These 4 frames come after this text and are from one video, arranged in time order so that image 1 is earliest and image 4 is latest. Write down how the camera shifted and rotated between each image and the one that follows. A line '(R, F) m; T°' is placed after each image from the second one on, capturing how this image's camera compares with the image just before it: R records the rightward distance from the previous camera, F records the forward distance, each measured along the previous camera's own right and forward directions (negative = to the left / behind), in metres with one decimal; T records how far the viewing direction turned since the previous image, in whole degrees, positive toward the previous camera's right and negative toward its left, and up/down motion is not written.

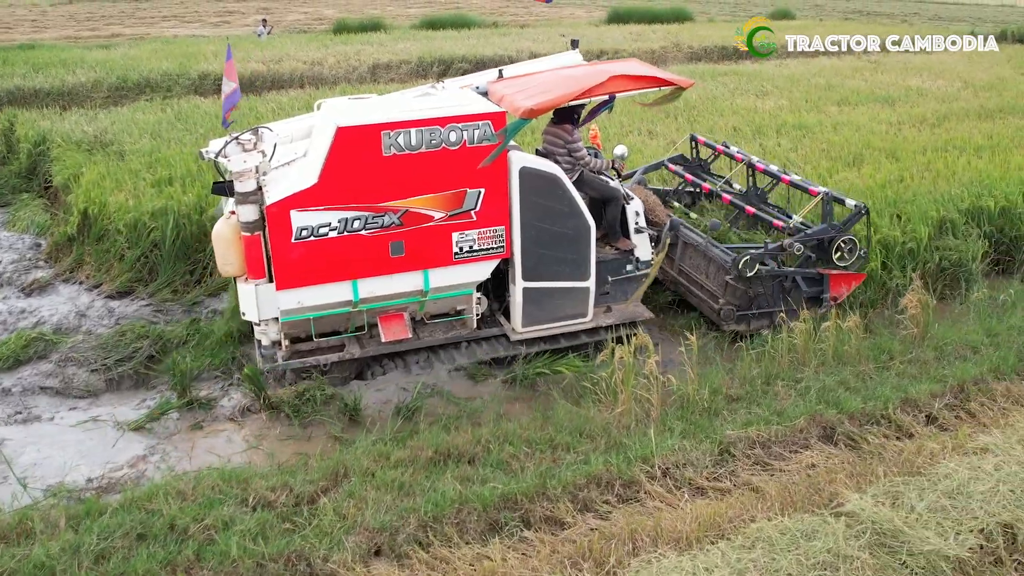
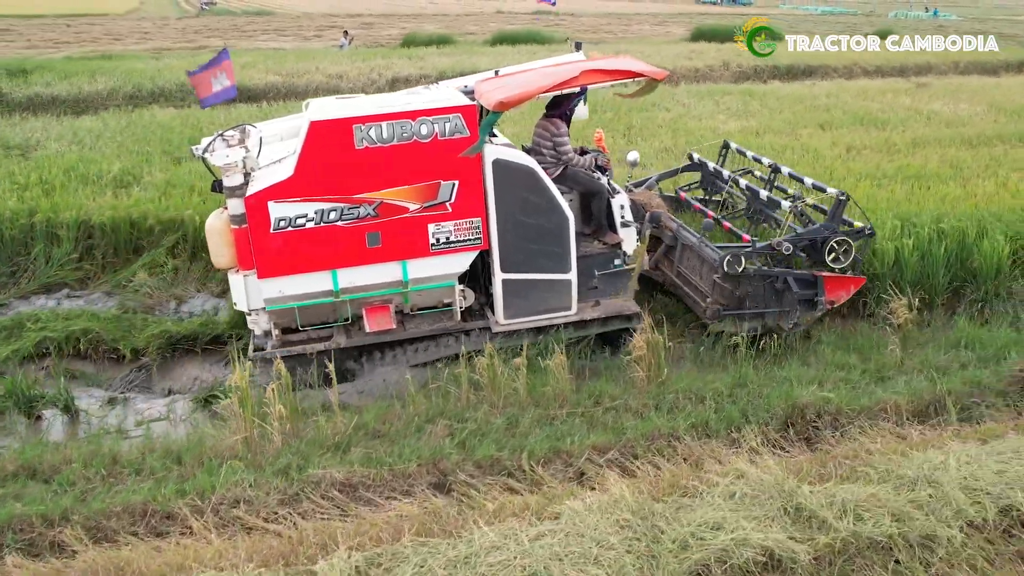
(+2.7, +0.6) m; -10°
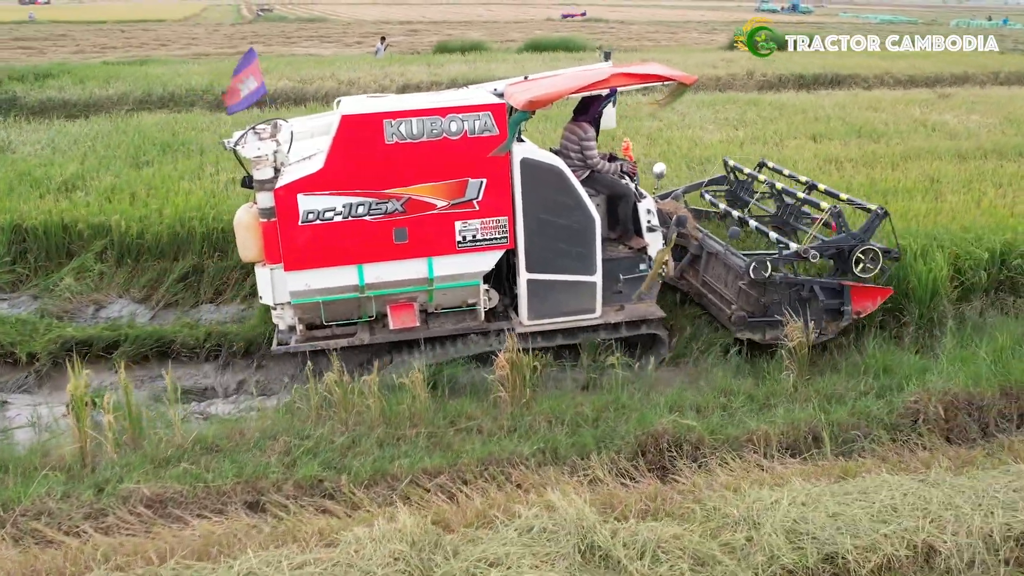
(+1.1, +0.2) m; -4°
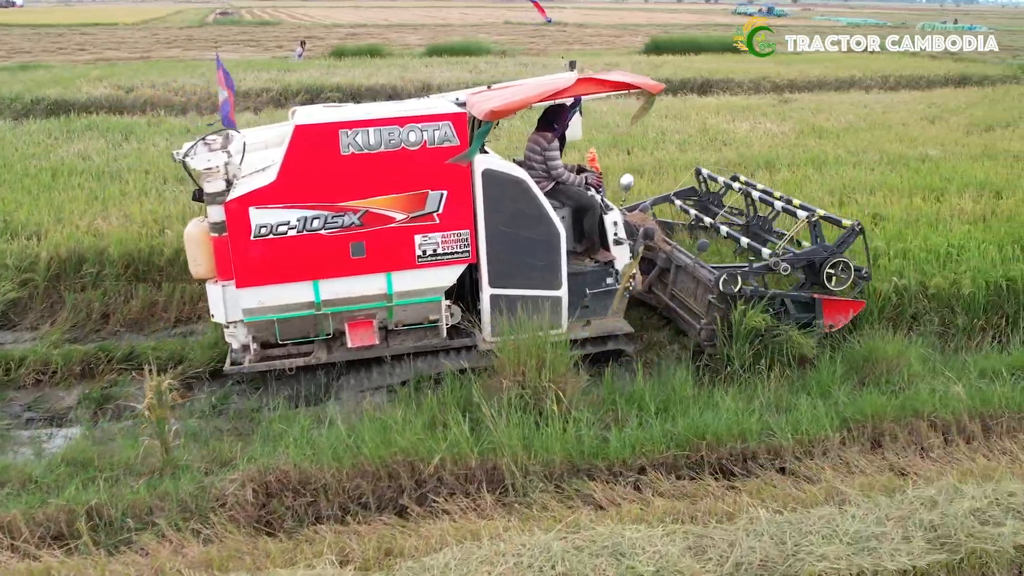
(+3.6, +1.0) m; -4°
